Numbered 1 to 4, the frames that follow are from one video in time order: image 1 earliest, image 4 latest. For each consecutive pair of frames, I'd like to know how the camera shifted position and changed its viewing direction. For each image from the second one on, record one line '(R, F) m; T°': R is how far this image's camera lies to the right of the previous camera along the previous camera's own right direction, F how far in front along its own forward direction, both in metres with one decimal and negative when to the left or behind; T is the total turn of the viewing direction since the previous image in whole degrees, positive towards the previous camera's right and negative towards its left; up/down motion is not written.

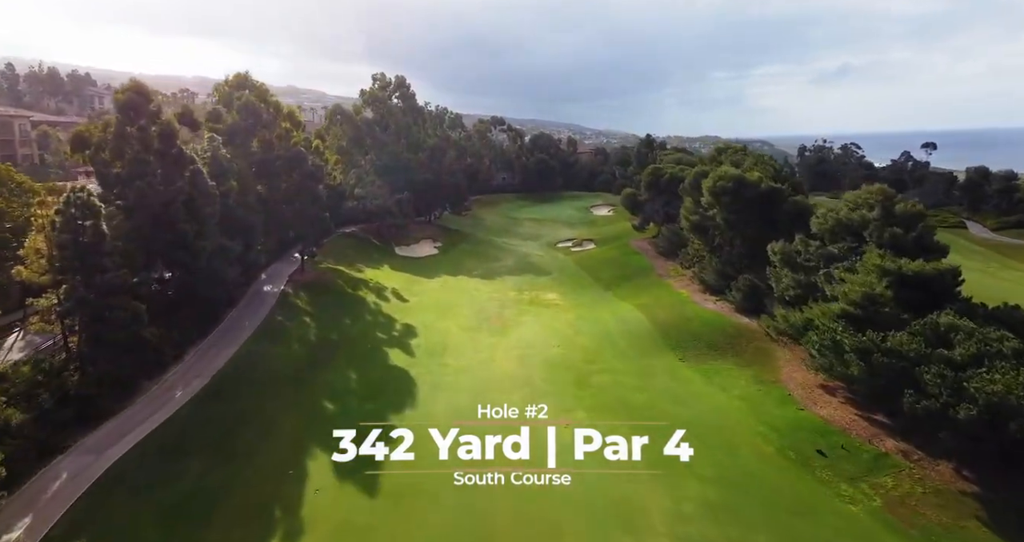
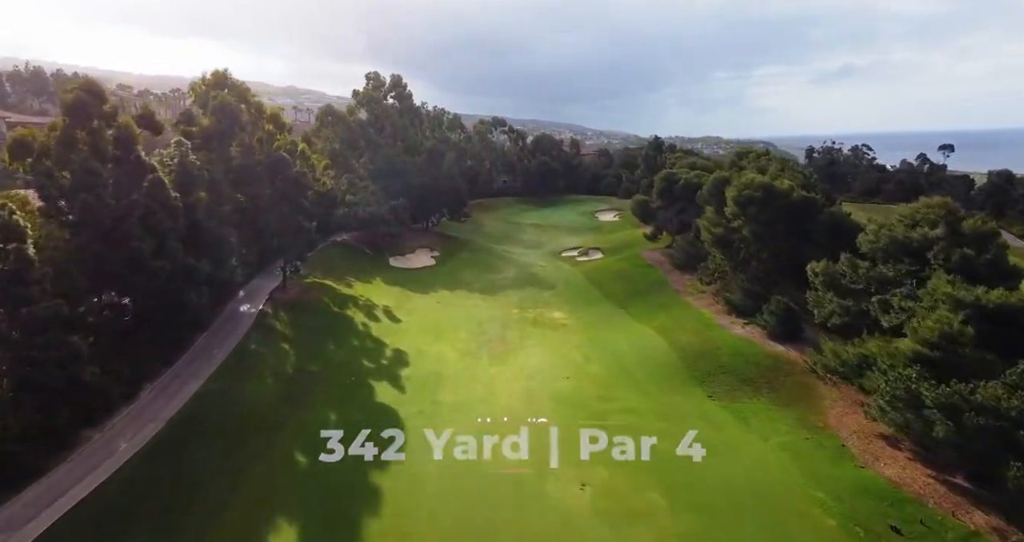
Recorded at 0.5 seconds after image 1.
(-0.2, +2.8) m; 0°
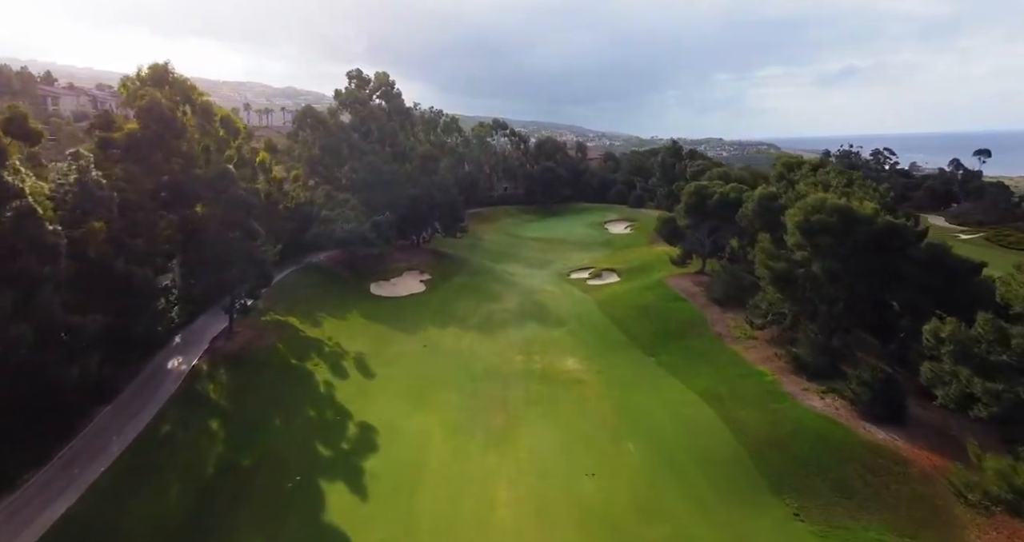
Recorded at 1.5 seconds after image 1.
(-0.1, +5.6) m; 0°
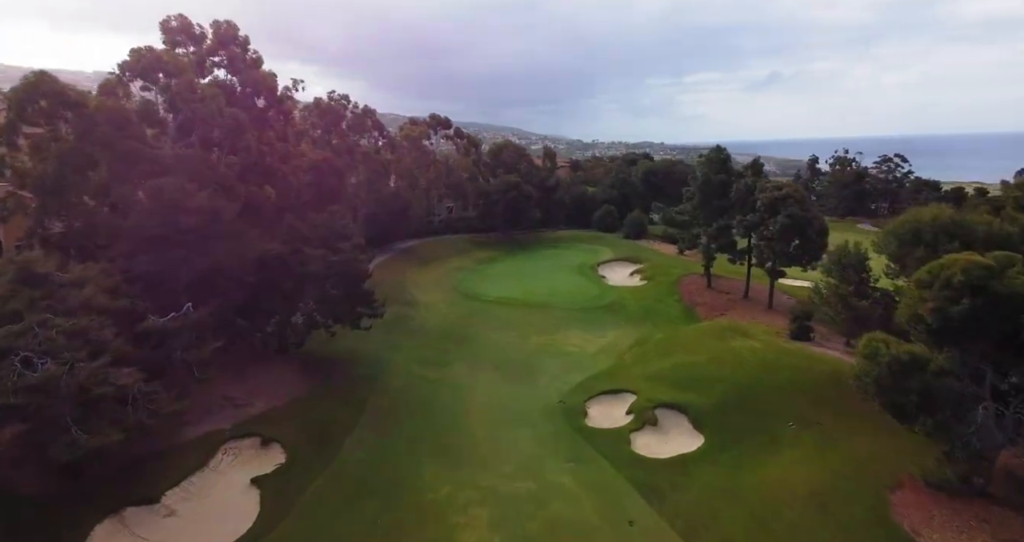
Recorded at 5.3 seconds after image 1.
(-0.4, +20.5) m; +7°
